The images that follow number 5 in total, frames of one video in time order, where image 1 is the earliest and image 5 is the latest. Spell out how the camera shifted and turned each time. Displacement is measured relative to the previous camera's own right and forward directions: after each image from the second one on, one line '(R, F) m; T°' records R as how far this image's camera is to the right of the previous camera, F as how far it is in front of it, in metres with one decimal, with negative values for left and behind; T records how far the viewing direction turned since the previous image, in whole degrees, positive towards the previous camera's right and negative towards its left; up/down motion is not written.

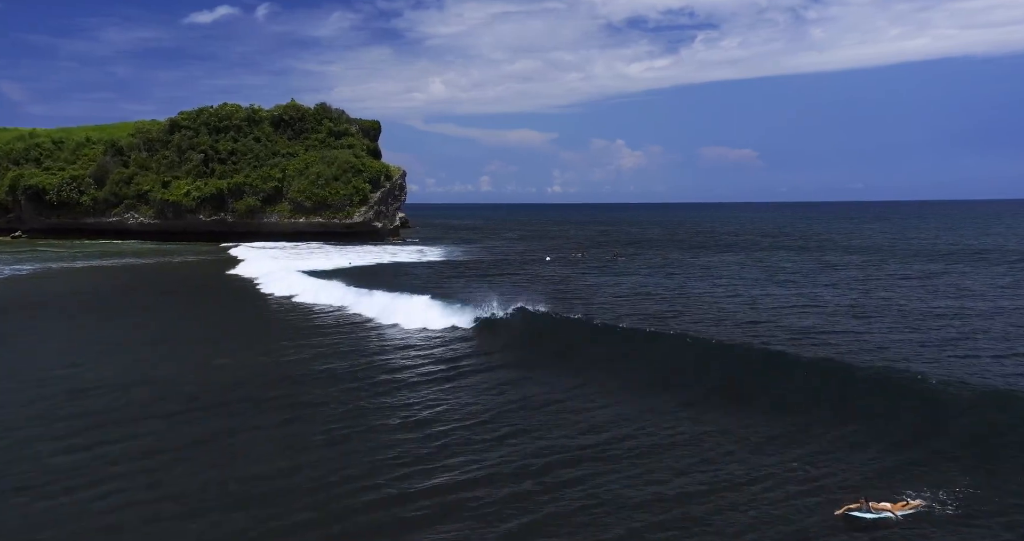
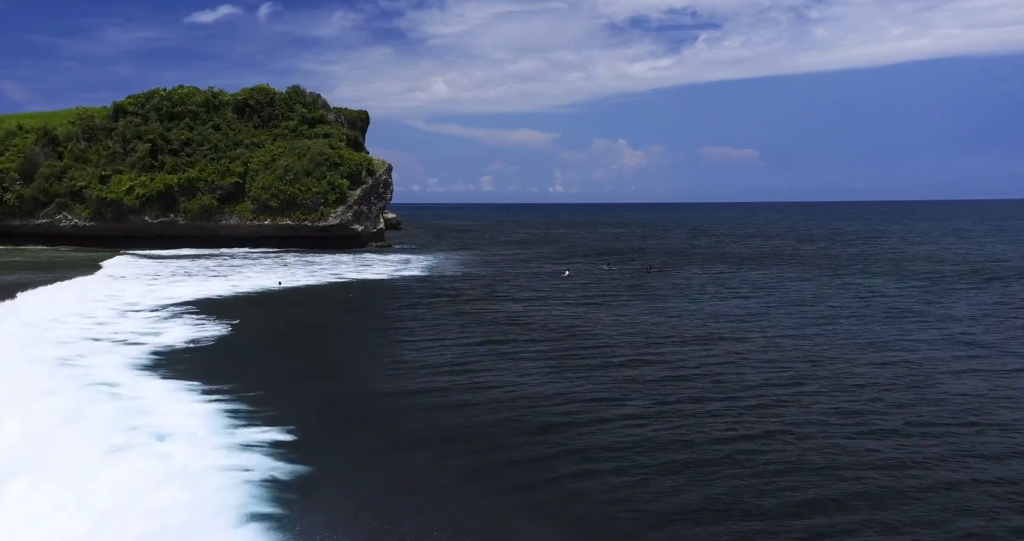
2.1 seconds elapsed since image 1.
(-0.1, +10.9) m; 0°
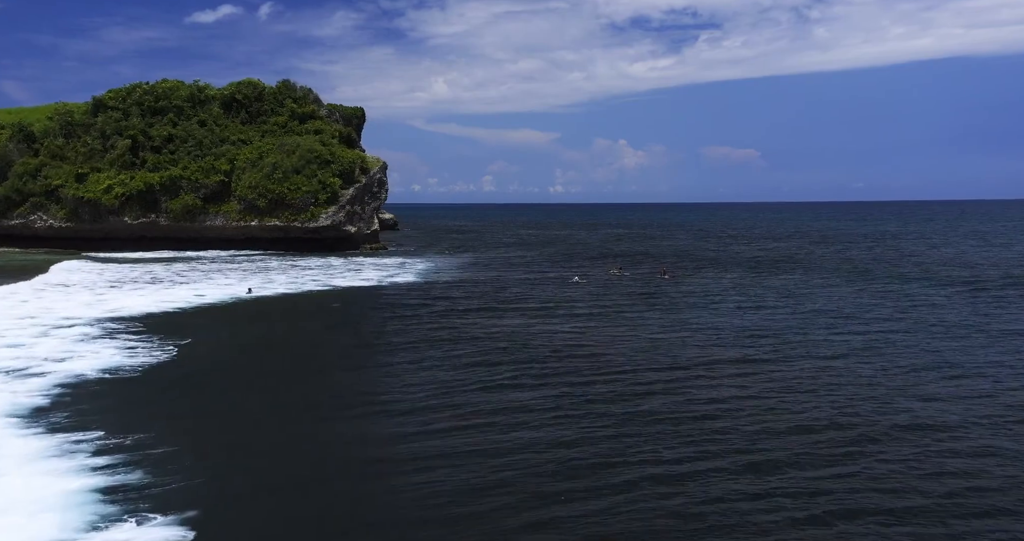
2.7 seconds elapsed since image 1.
(0.0, +3.3) m; 0°
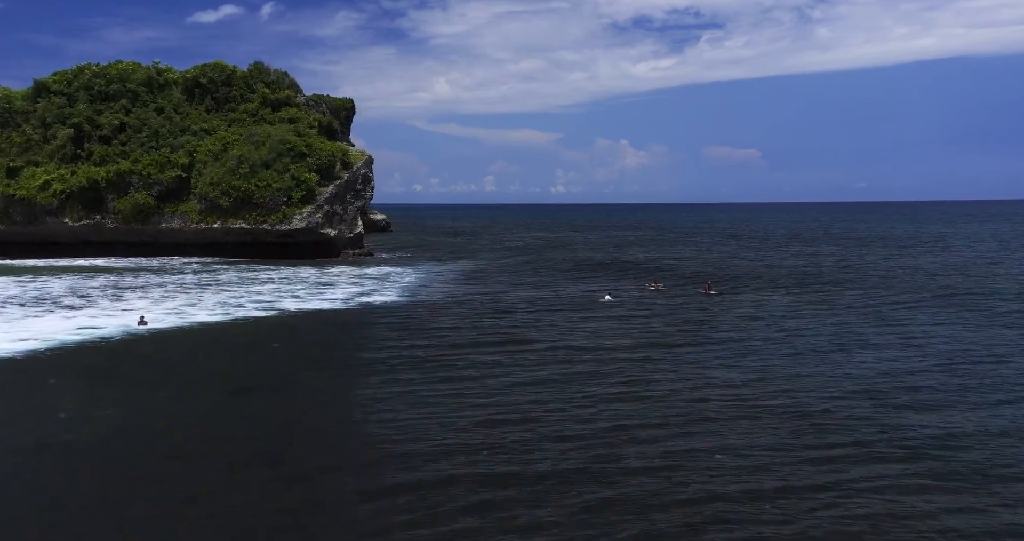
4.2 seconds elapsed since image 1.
(-0.2, +7.9) m; 0°
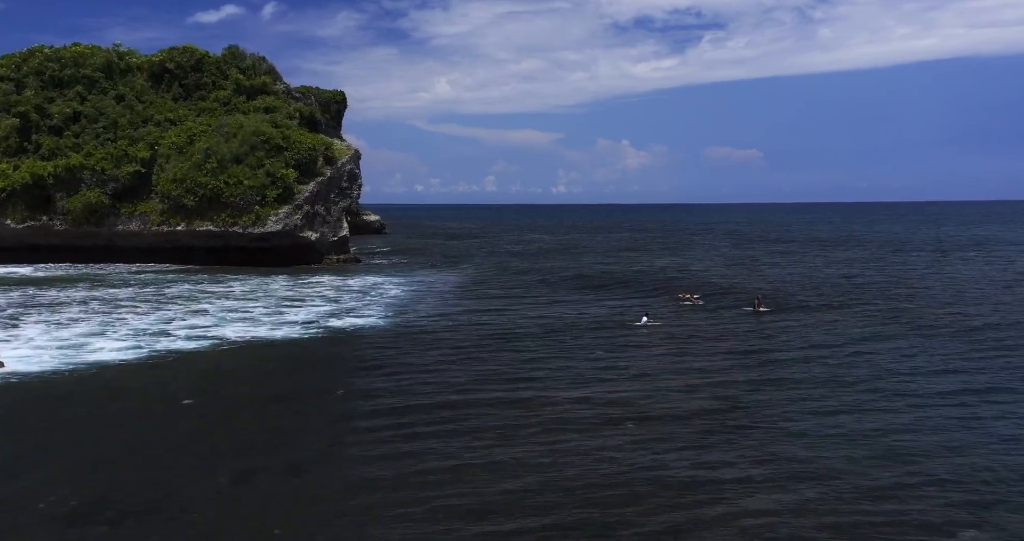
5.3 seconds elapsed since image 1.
(-0.2, +5.9) m; 0°
